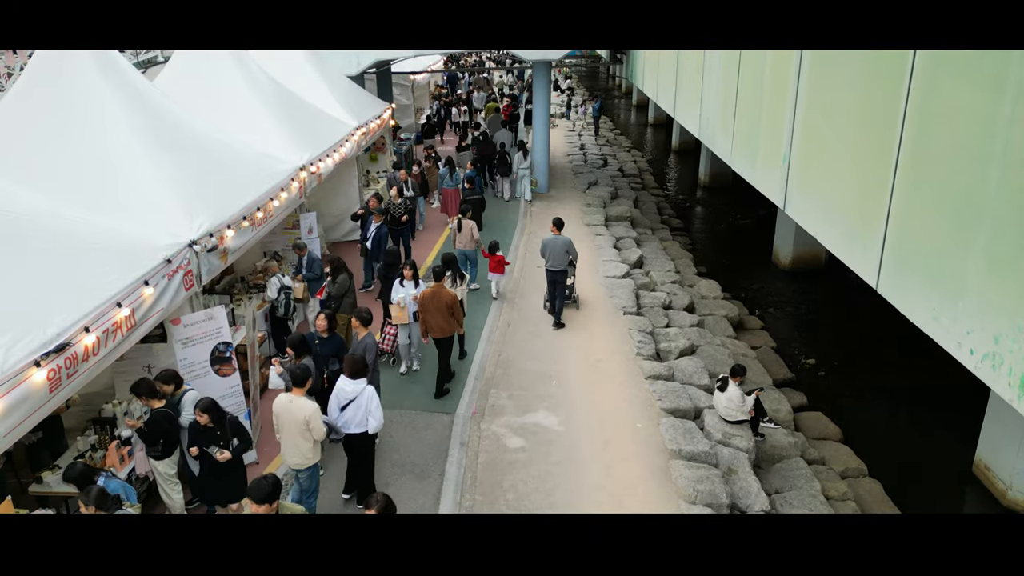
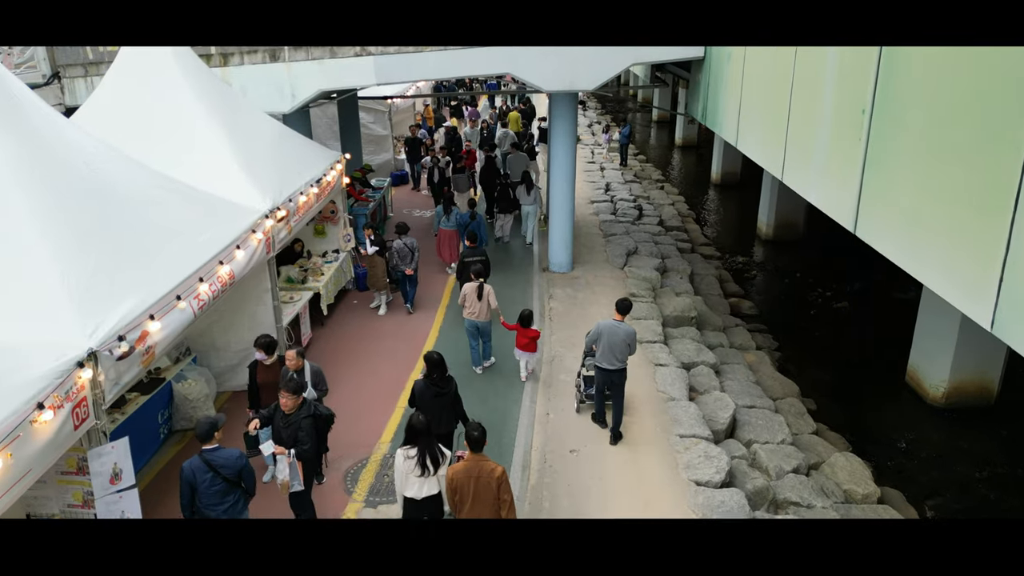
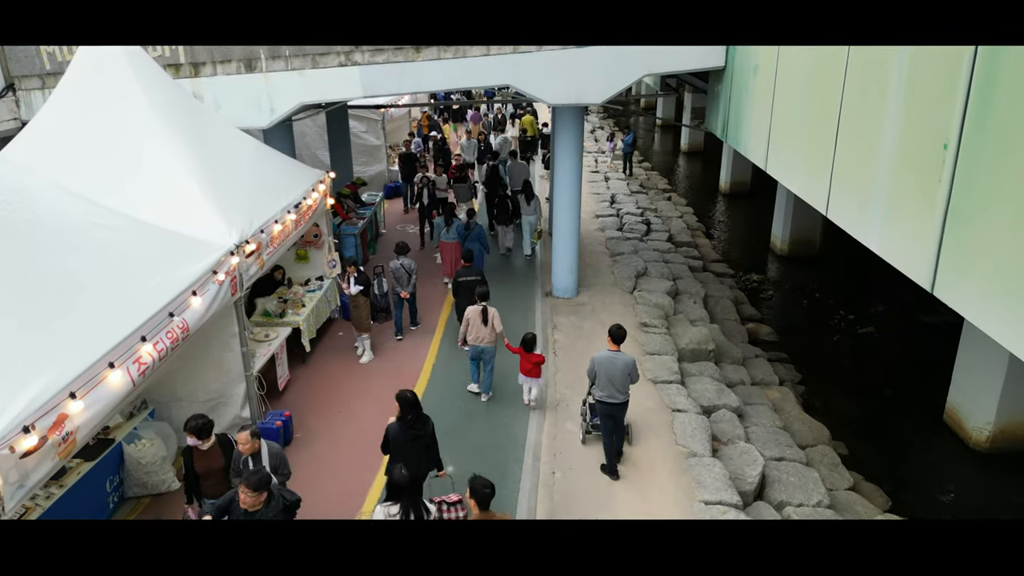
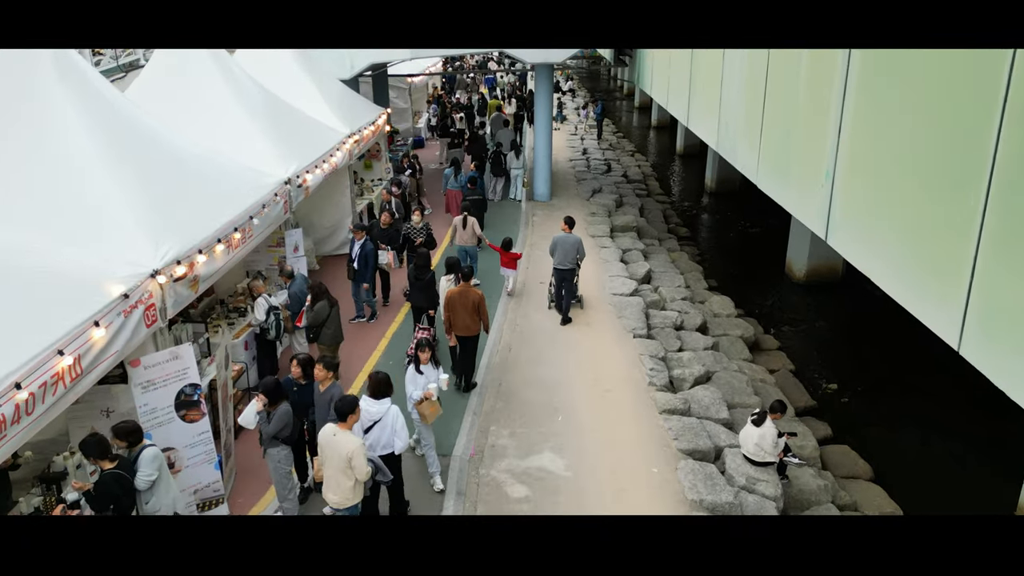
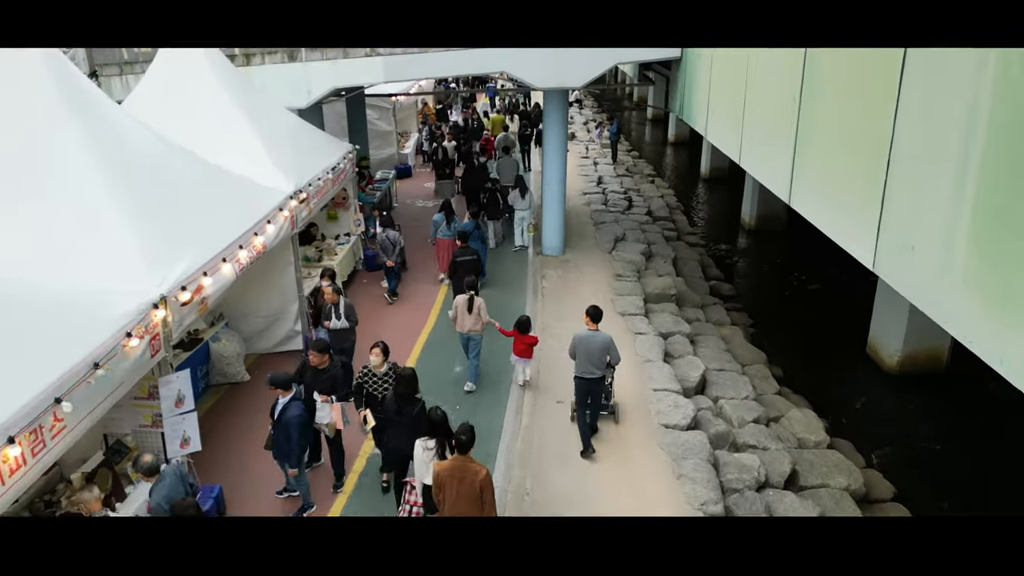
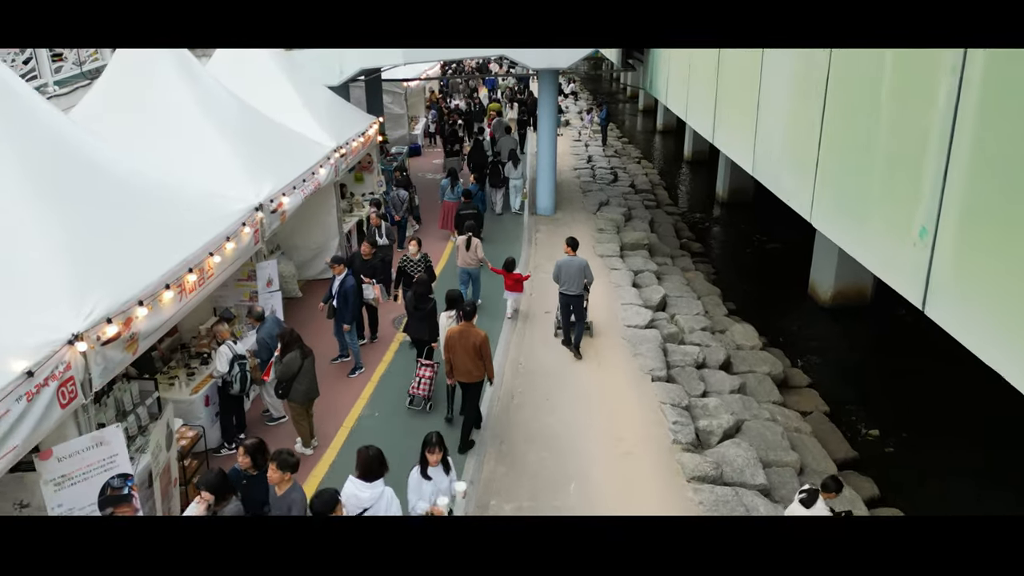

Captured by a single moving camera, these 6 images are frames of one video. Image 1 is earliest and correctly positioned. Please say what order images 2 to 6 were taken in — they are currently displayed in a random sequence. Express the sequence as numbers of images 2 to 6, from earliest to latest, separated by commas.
4, 6, 5, 2, 3
